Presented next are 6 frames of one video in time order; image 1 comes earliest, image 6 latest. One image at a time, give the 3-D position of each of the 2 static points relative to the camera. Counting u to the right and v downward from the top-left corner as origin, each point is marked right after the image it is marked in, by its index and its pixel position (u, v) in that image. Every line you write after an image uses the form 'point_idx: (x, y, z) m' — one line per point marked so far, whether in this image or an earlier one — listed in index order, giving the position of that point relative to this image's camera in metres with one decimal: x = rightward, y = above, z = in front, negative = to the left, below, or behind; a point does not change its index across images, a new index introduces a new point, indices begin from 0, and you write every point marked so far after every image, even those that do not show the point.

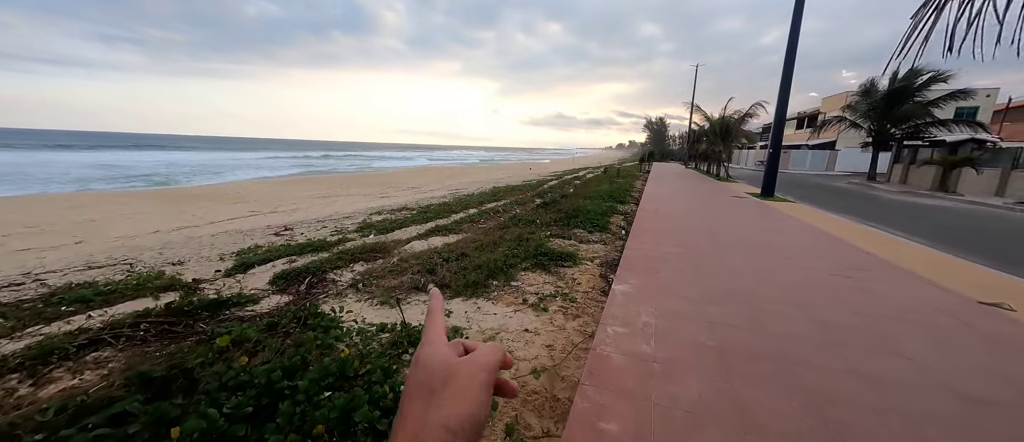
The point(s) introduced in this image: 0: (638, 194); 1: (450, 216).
0: (+4.3, +0.9, +11.1) m
1: (-1.7, +0.1, +8.8) m
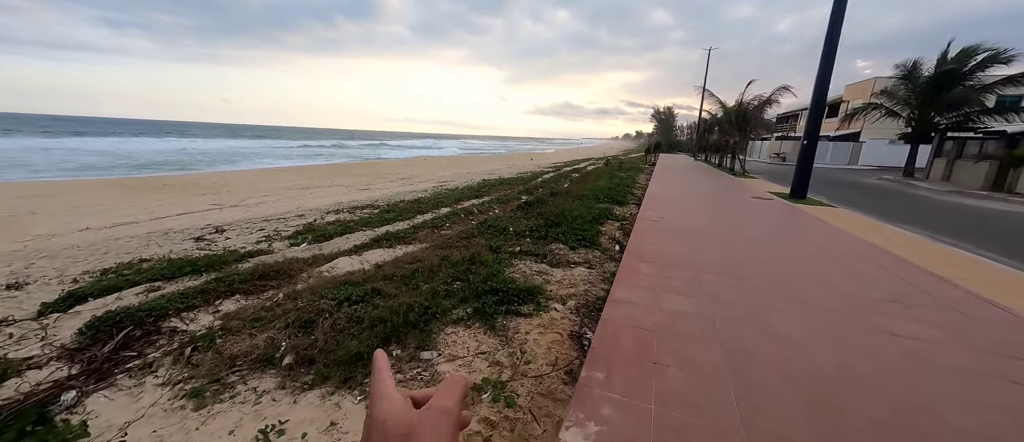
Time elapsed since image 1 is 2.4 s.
0: (+3.8, +0.8, +9.5) m
1: (-2.2, 0.0, +7.3) m
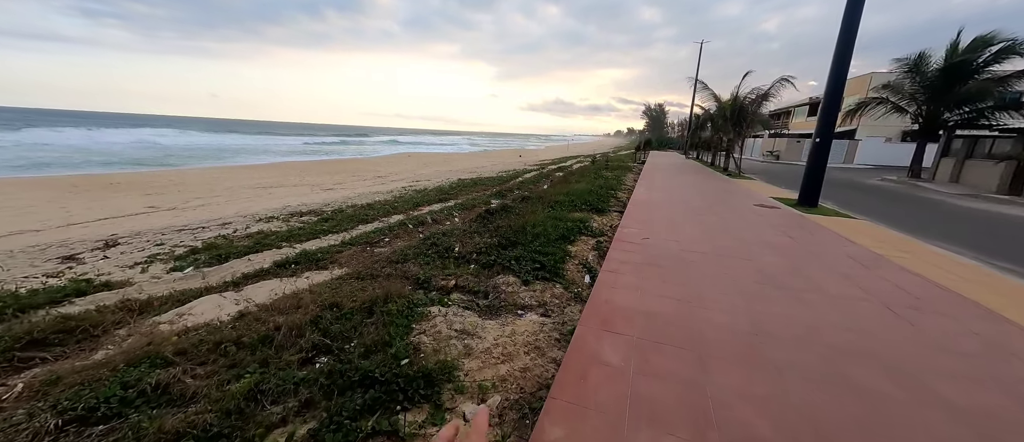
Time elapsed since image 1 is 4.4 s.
0: (+2.9, +0.6, +8.4) m
1: (-3.0, -0.2, +6.0) m
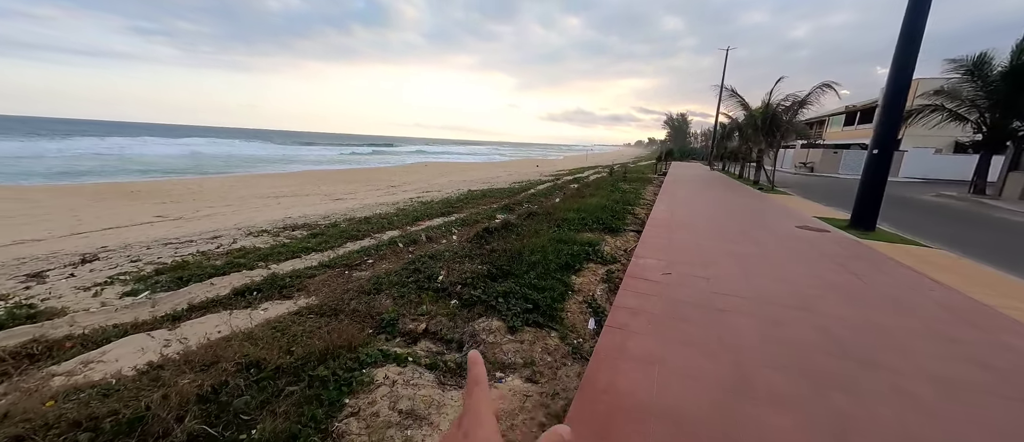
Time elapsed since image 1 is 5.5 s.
0: (+3.1, +0.2, +7.5) m
1: (-3.0, -0.5, +5.5) m
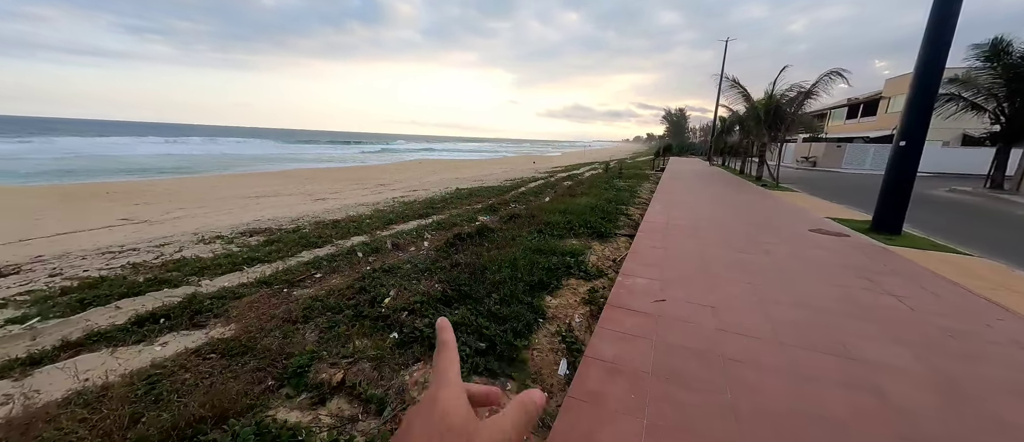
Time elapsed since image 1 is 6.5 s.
0: (+2.7, +0.1, +6.9) m
1: (-3.4, -0.6, +4.8) m
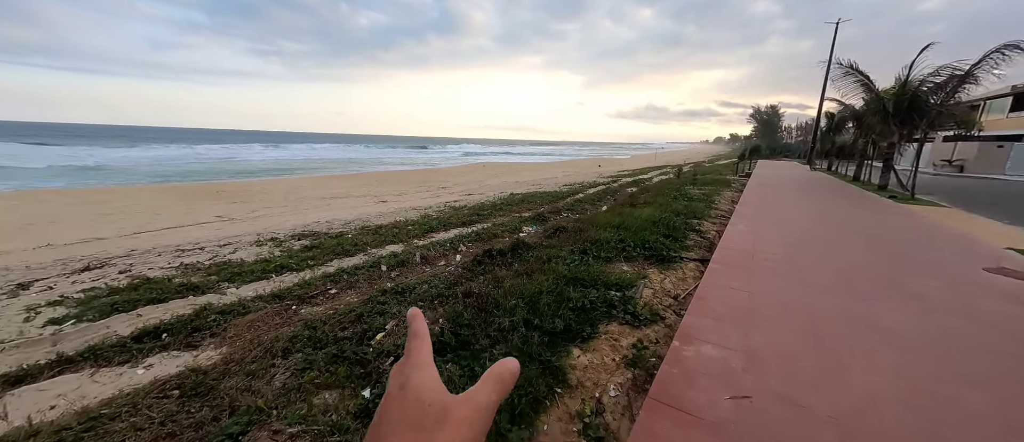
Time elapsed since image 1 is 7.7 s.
0: (+3.5, -0.2, +5.6) m
1: (-2.9, -0.7, +4.7) m
